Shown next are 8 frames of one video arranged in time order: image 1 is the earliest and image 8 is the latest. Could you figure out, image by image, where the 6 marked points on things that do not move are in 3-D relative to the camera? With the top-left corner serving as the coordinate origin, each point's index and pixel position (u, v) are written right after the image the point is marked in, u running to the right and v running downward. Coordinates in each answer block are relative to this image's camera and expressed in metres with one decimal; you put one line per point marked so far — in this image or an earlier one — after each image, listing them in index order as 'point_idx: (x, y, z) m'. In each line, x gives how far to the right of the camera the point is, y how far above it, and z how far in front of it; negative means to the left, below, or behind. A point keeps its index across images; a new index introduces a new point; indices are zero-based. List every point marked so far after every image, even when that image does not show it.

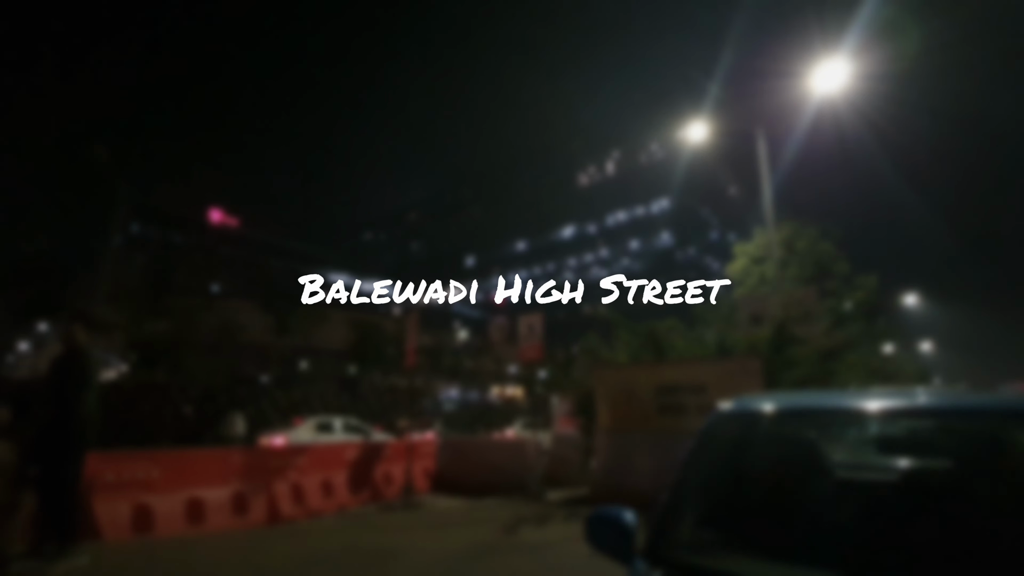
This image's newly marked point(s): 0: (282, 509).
0: (-3.6, -3.4, +7.8) m
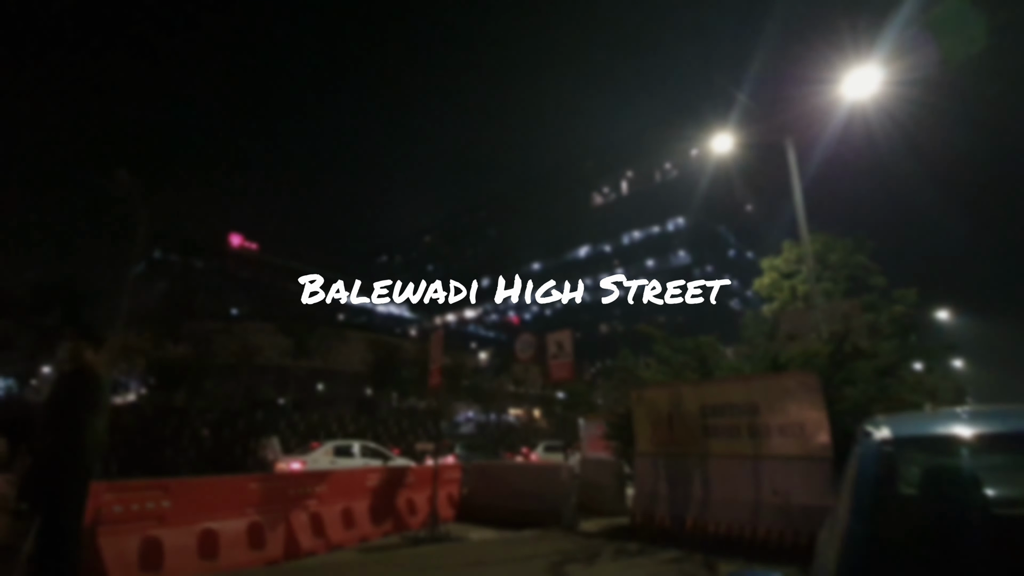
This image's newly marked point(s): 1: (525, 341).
0: (-3.0, -3.7, +7.2) m
1: (+0.3, -1.2, +11.8) m
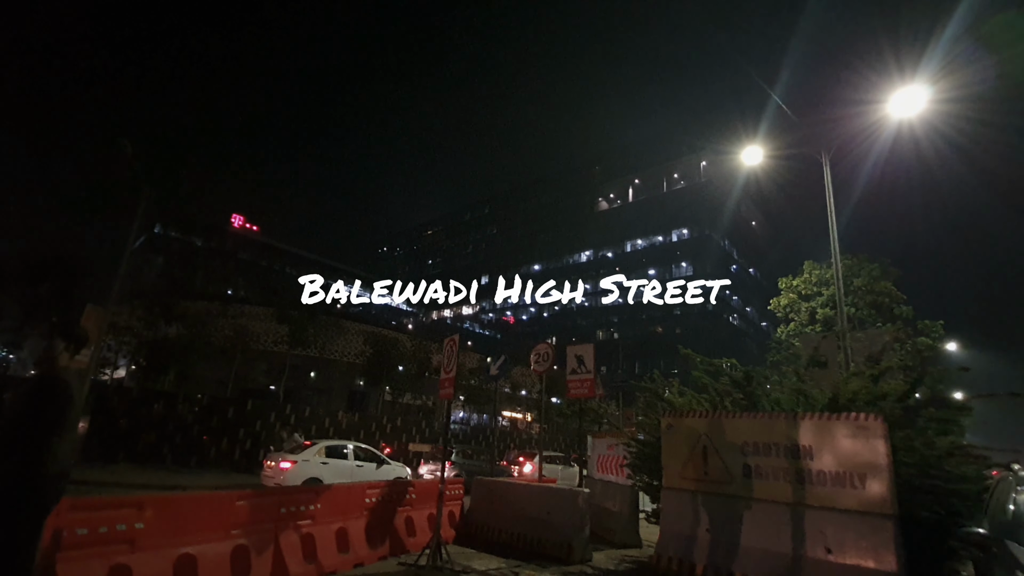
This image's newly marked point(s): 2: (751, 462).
0: (-2.9, -3.6, +6.4) m
1: (+0.6, -1.3, +11.0) m
2: (+3.4, -2.5, +7.2) m
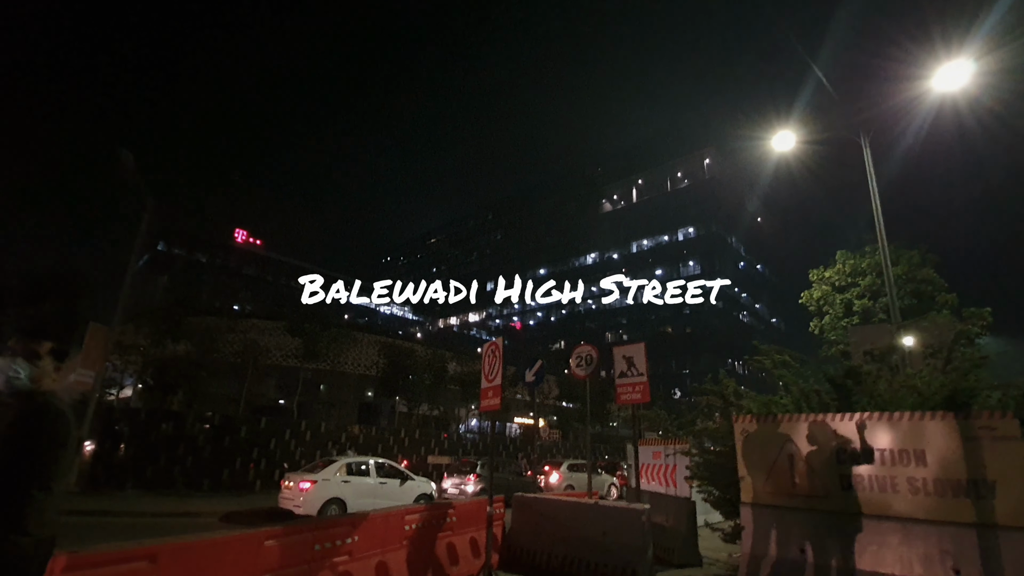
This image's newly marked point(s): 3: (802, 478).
0: (-2.0, -3.6, +5.5) m
1: (+1.4, -1.3, +10.1) m
2: (+4.2, -2.3, +6.3) m
3: (+3.8, -2.5, +6.6) m
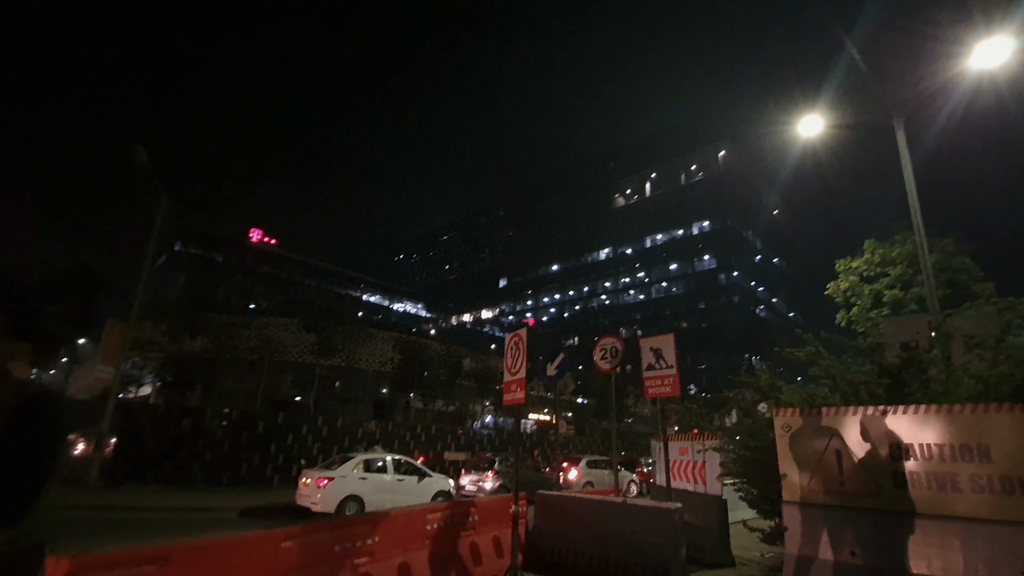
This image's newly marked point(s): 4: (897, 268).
0: (-1.7, -3.4, +5.2) m
1: (+1.8, -1.1, +9.7) m
2: (+4.5, -2.1, +5.8) m
3: (+4.1, -2.3, +6.2) m
4: (+13.8, +0.7, +18.0) m
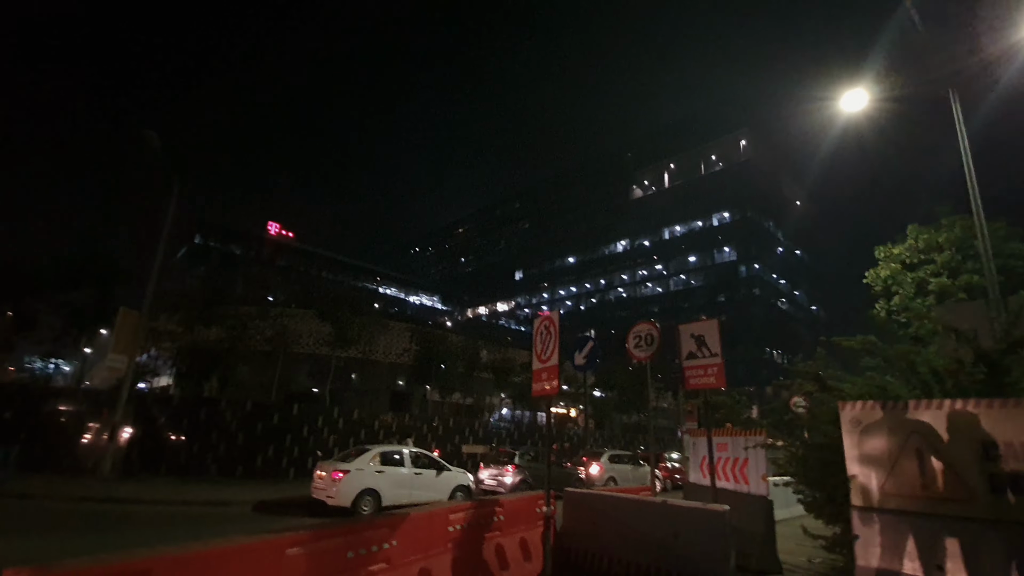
0: (-1.4, -3.2, +4.6) m
1: (+2.3, -0.8, +8.9) m
2: (+4.9, -1.8, +5.0) m
3: (+4.5, -2.0, +5.4) m
4: (+14.5, +1.2, +16.9) m
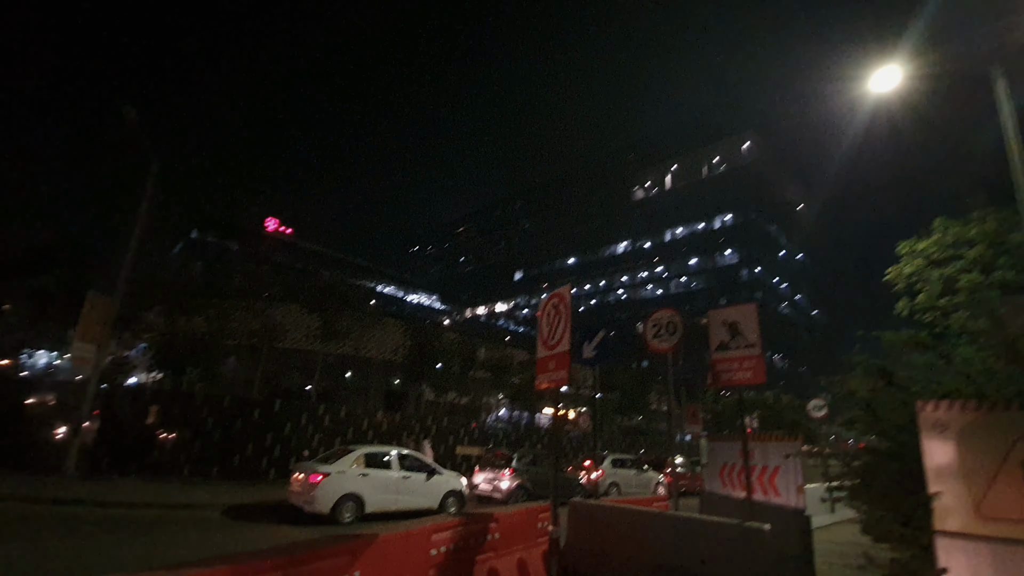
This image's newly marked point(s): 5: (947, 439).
0: (-1.4, -2.8, +3.4) m
1: (+2.3, -0.5, +7.8) m
2: (+4.8, -1.6, +3.8) m
3: (+4.5, -1.8, +4.2) m
4: (+14.6, +1.2, +15.7) m
5: (+4.1, -1.4, +4.7) m
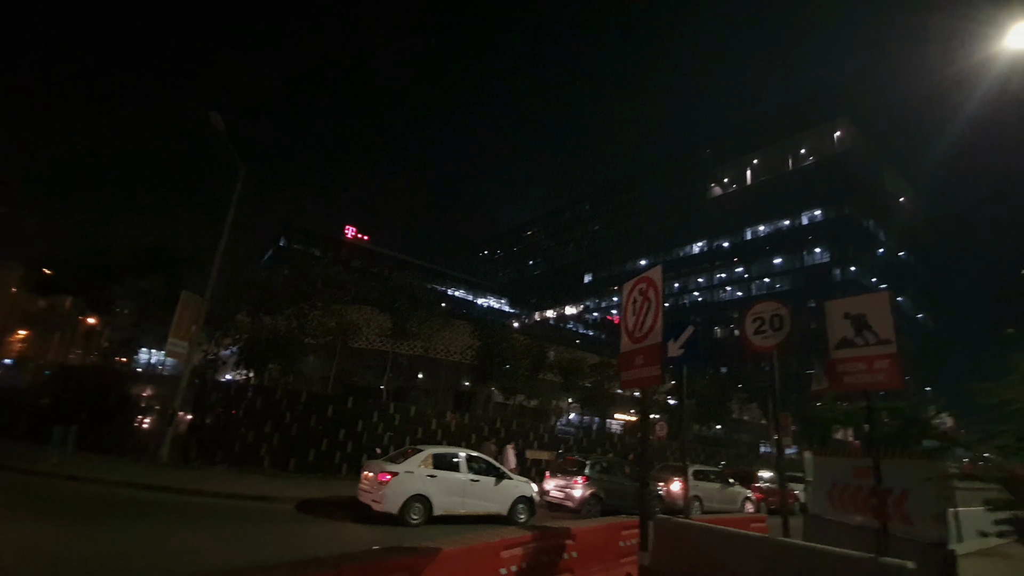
0: (-0.9, -2.7, +2.9) m
1: (+3.3, -0.3, +6.7) m
2: (+5.3, -1.4, +2.4) m
3: (+5.0, -1.6, +2.8) m
4: (+16.6, +1.4, +13.0) m
5: (+4.7, -1.3, +3.4) m
